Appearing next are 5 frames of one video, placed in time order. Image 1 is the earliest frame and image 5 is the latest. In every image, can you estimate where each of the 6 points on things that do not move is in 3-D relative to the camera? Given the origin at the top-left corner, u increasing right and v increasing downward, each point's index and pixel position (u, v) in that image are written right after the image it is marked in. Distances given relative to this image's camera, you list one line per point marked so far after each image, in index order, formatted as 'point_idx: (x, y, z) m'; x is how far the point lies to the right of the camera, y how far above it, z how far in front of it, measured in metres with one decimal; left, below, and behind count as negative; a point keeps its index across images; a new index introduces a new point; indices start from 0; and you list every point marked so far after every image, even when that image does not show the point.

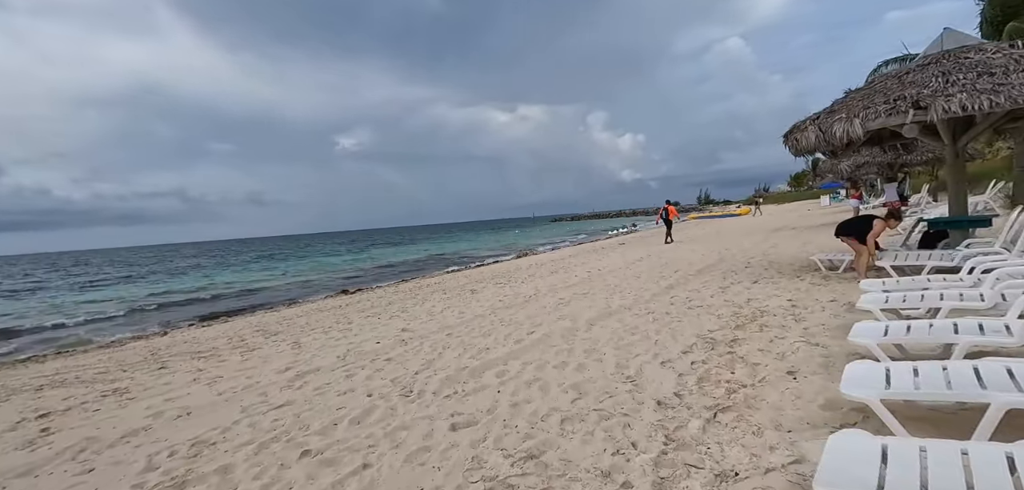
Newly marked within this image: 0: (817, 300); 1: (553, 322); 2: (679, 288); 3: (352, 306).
0: (+3.4, -0.6, +5.0) m
1: (+0.6, -1.1, +6.0) m
2: (+2.7, -0.7, +7.1) m
3: (-3.7, -1.4, +10.2) m
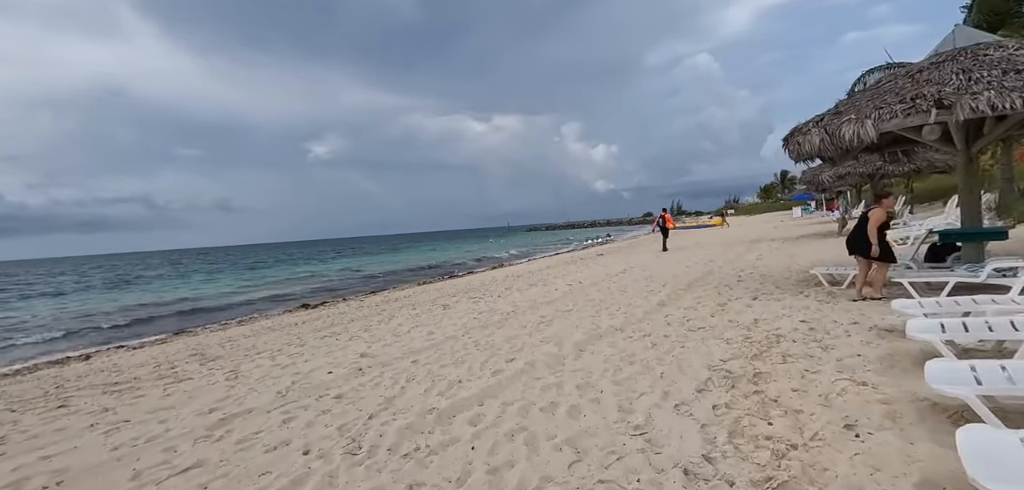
0: (+3.2, -0.8, +4.4) m
1: (+0.3, -1.2, +5.3) m
2: (+2.3, -0.9, +6.4) m
3: (-4.2, -1.6, +9.2) m
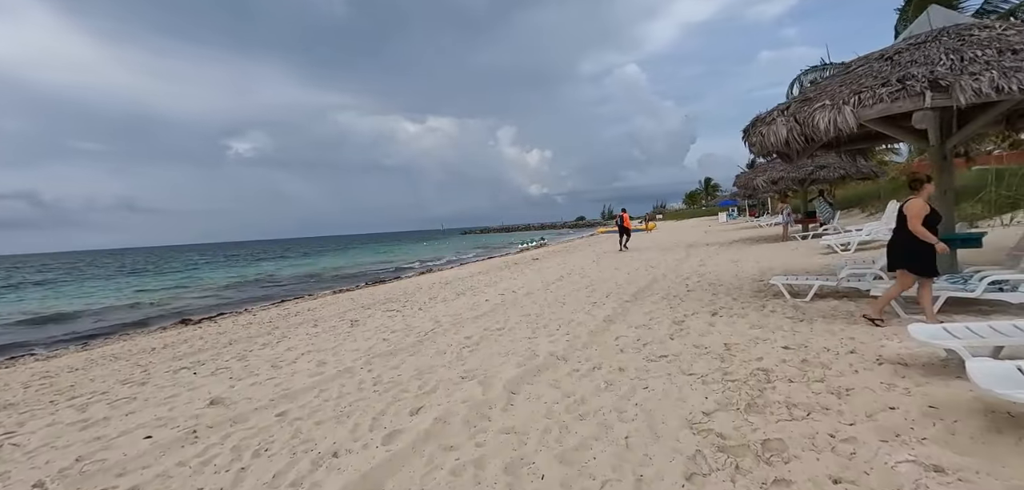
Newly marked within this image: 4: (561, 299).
0: (+2.5, -0.8, +3.5) m
1: (-0.5, -1.3, +3.9) m
2: (+1.3, -1.0, +5.4) m
3: (-5.6, -1.7, +7.2) m
4: (+0.9, -1.0, +7.8) m
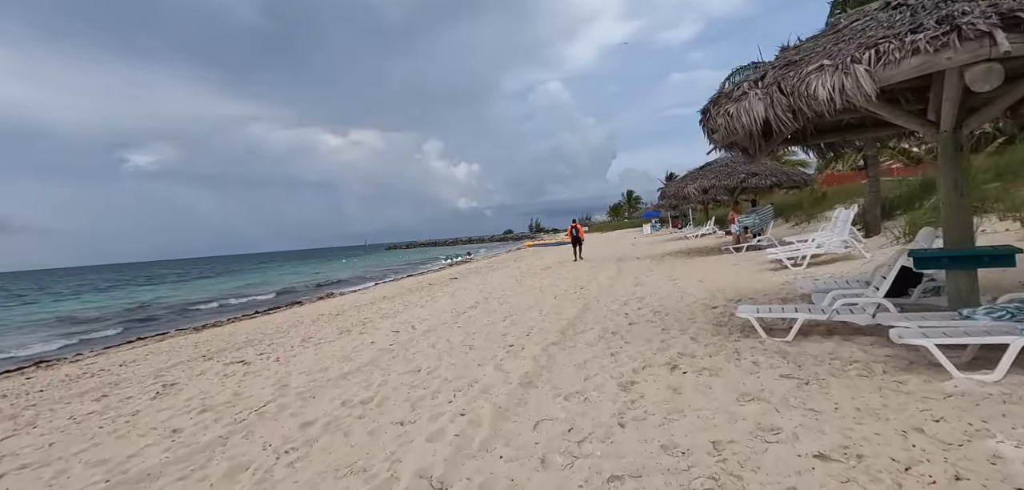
0: (+1.7, -1.0, +1.9) m
1: (-1.3, -1.5, +1.8) m
2: (+0.3, -1.2, +3.6) m
3: (-6.8, -2.1, +4.2) m
4: (-0.6, -1.3, +5.8) m
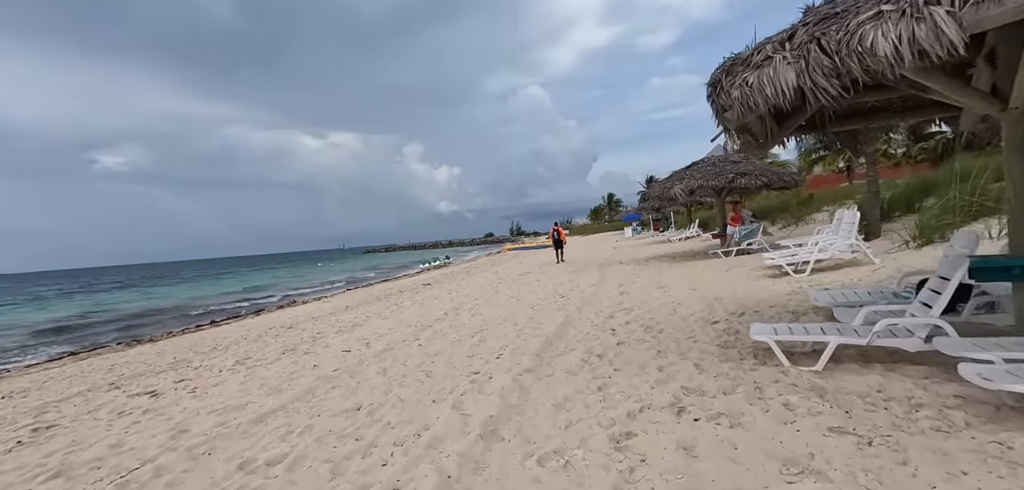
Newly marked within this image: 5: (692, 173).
0: (+1.5, -1.0, +1.0) m
1: (-1.5, -1.5, +0.8) m
2: (0.0, -1.2, +2.6) m
3: (-7.1, -2.2, +3.0) m
4: (-0.9, -1.3, +4.9) m
5: (+4.8, +1.9, +11.8) m
